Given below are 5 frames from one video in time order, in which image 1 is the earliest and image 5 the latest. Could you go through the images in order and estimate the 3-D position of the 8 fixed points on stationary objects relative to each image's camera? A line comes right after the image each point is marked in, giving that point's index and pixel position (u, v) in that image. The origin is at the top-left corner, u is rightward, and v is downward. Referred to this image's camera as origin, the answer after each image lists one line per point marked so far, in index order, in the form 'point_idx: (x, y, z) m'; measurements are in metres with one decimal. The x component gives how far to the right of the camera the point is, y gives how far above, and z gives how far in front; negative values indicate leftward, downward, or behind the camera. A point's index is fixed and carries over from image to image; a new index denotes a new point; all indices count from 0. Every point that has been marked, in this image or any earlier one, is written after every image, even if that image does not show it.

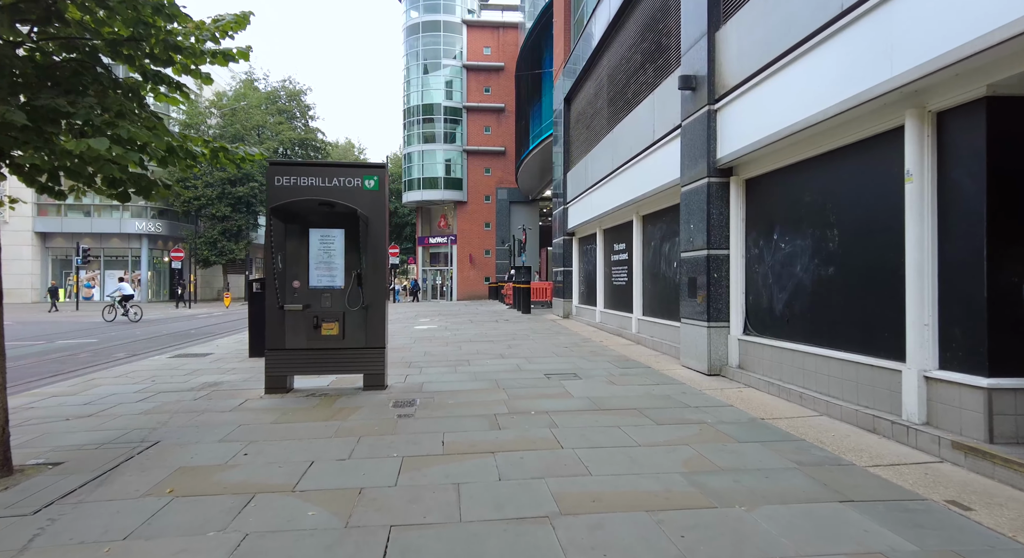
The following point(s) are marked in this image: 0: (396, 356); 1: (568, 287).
0: (-2.1, -1.4, +9.5) m
1: (+1.9, -0.3, +17.7) m
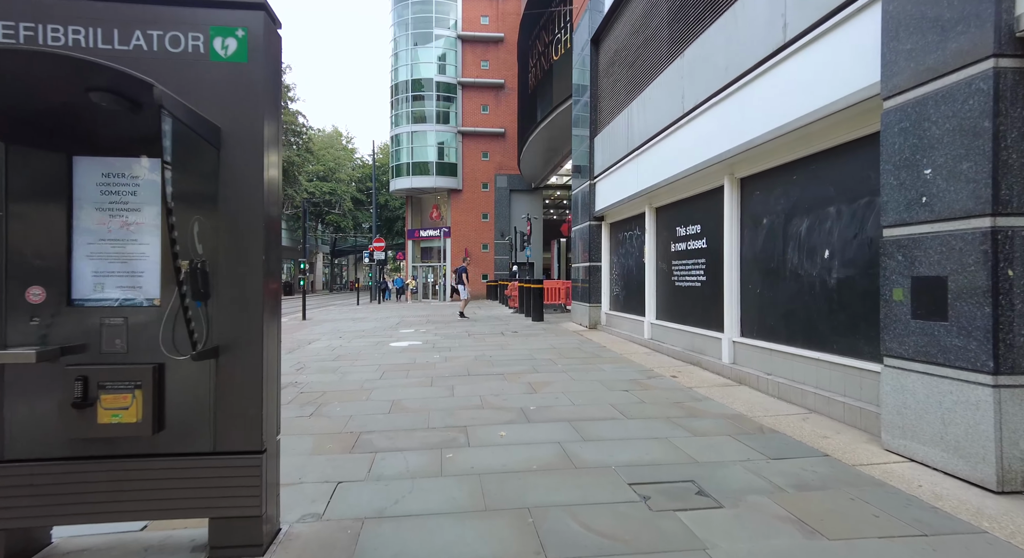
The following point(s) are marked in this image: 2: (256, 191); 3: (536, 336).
0: (-1.7, -1.4, +5.4) m
1: (+2.1, -0.2, +13.6) m
2: (-1.3, +0.5, +2.8) m
3: (+0.5, -1.3, +12.4) m
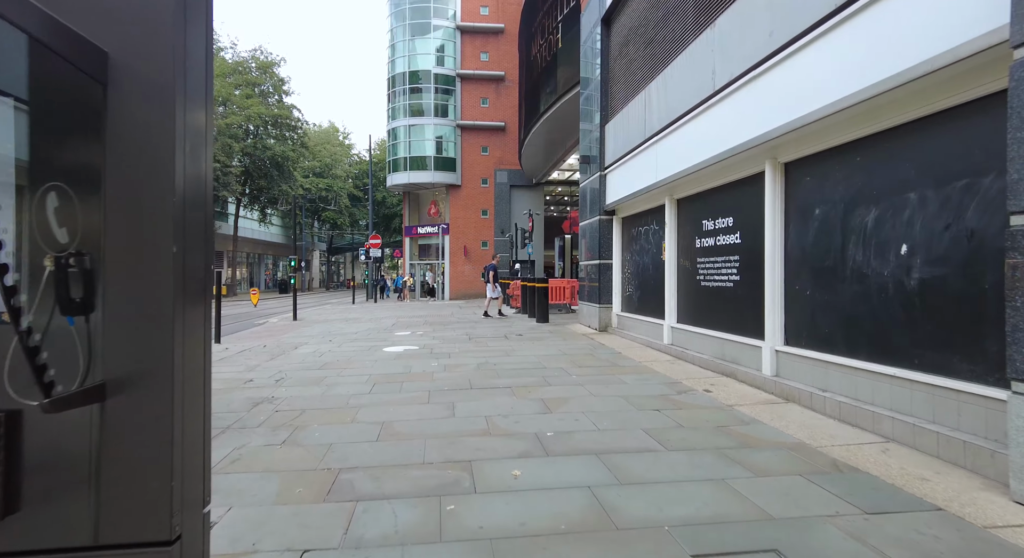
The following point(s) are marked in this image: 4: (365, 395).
0: (-1.6, -1.4, +4.5) m
1: (+2.2, -0.2, +12.6) m
2: (-1.2, +0.5, +1.8) m
3: (+0.6, -1.3, +11.4) m
4: (-1.8, -1.4, +6.4) m
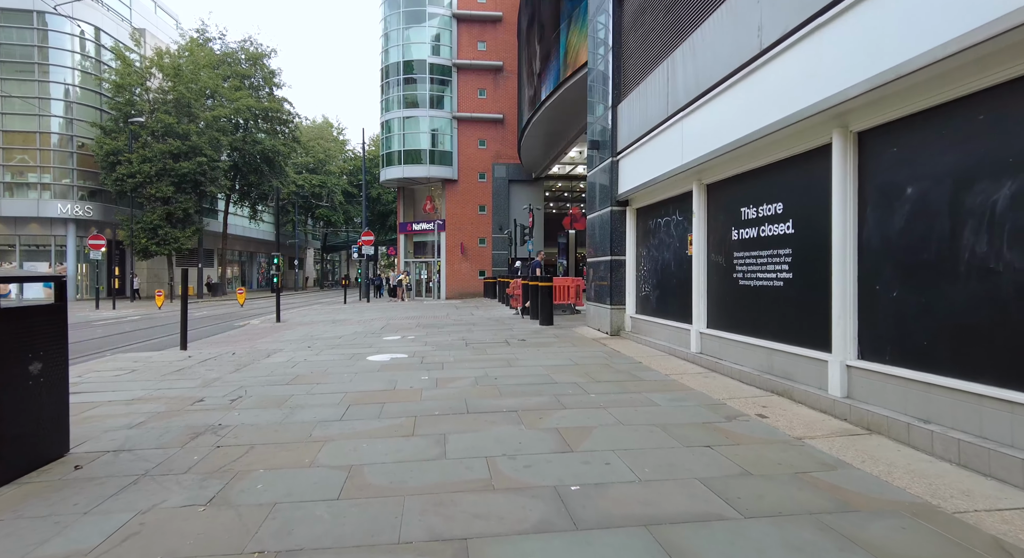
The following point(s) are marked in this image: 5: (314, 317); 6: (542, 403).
0: (-1.5, -1.4, +3.2) m
1: (+2.2, -0.2, +11.4) m
2: (-1.1, +0.5, +0.5) m
3: (+0.7, -1.3, +10.1) m
4: (-1.7, -1.4, +5.1) m
5: (-7.1, -1.4, +19.1) m
6: (+0.3, -1.3, +5.6) m
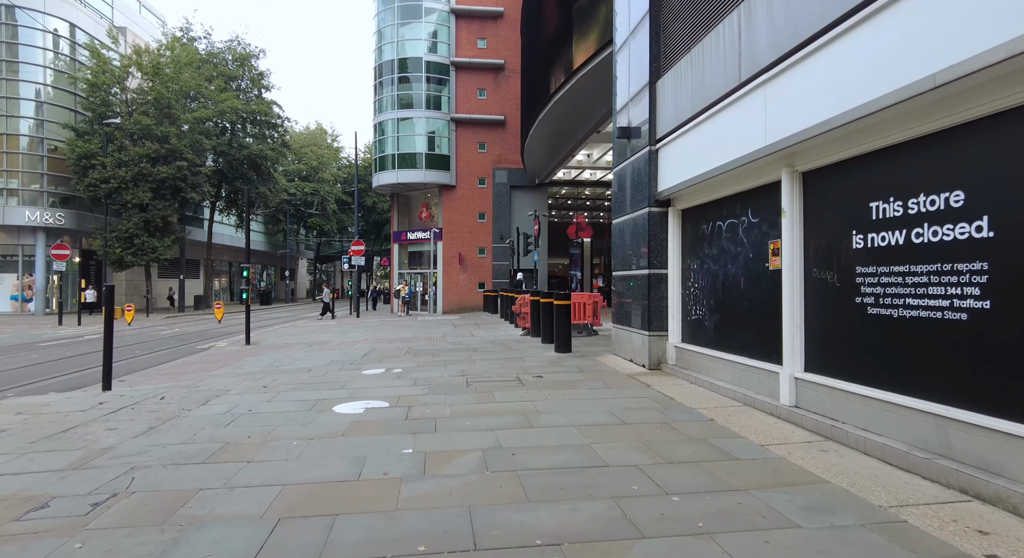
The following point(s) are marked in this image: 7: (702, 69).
0: (-1.3, -1.6, +0.8) m
1: (+2.4, -0.5, +9.0) m
2: (-0.9, +0.4, -1.8) m
3: (+0.9, -1.6, +7.8) m
4: (-1.5, -1.6, +2.8) m
5: (-6.9, -1.8, +16.7) m
6: (+0.6, -1.5, +3.3) m
7: (+2.7, +3.0, +7.6) m
